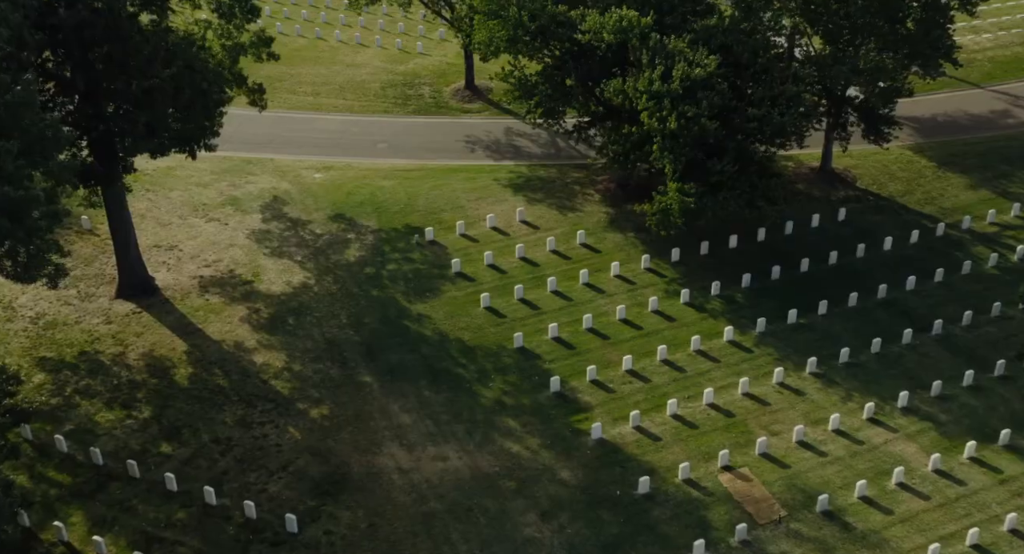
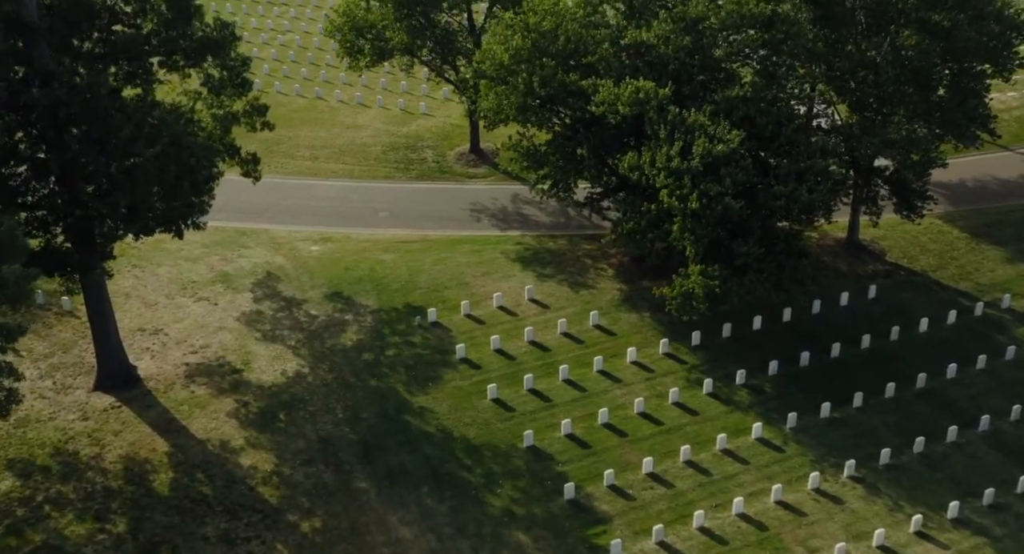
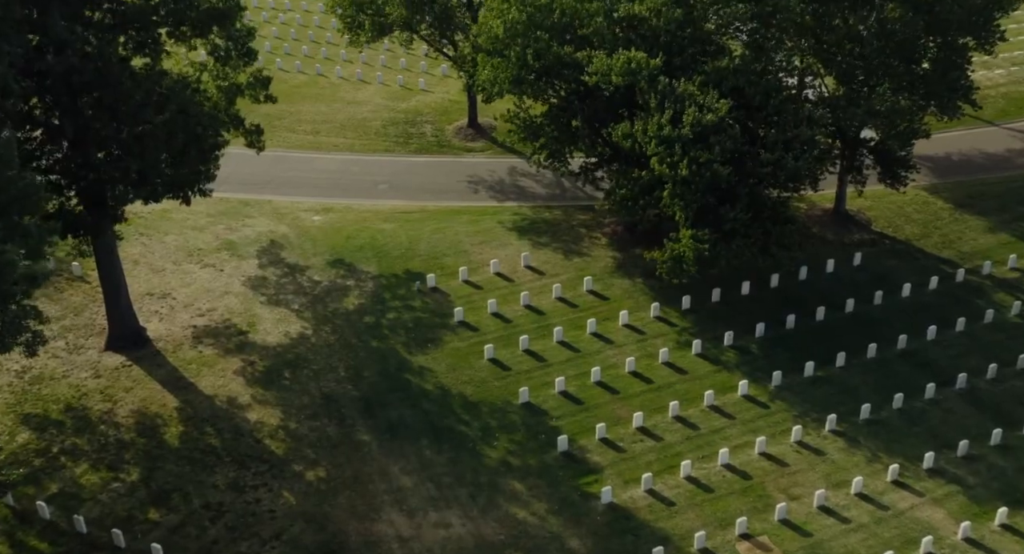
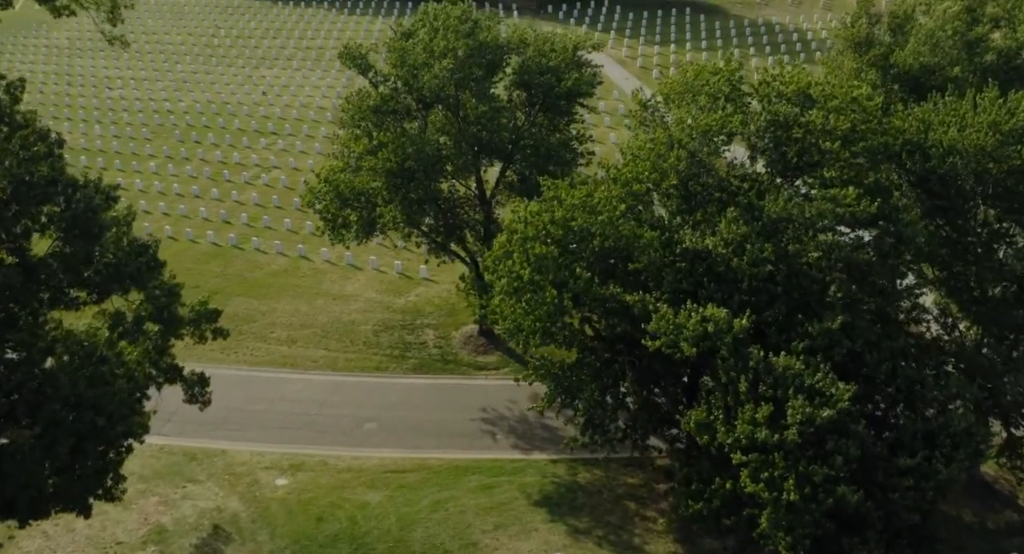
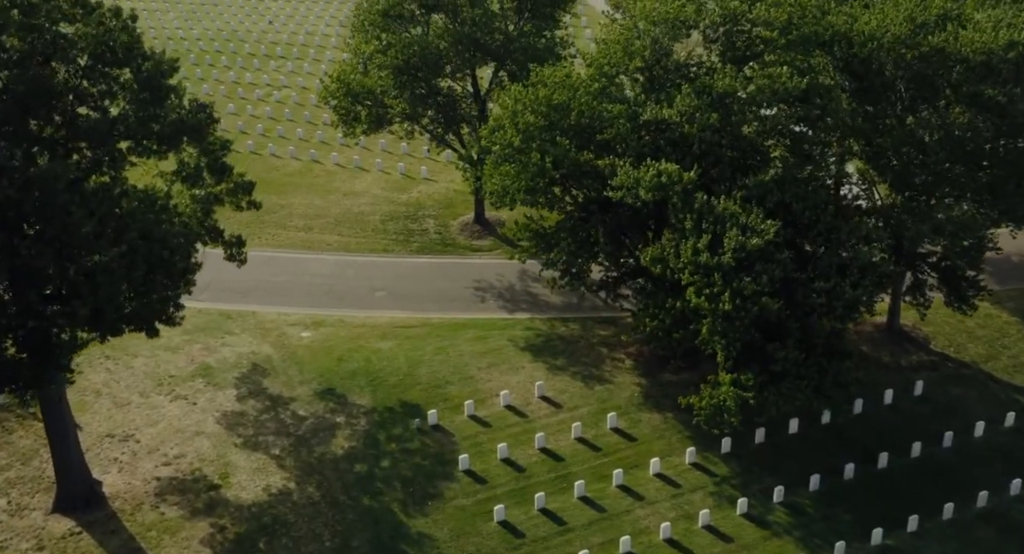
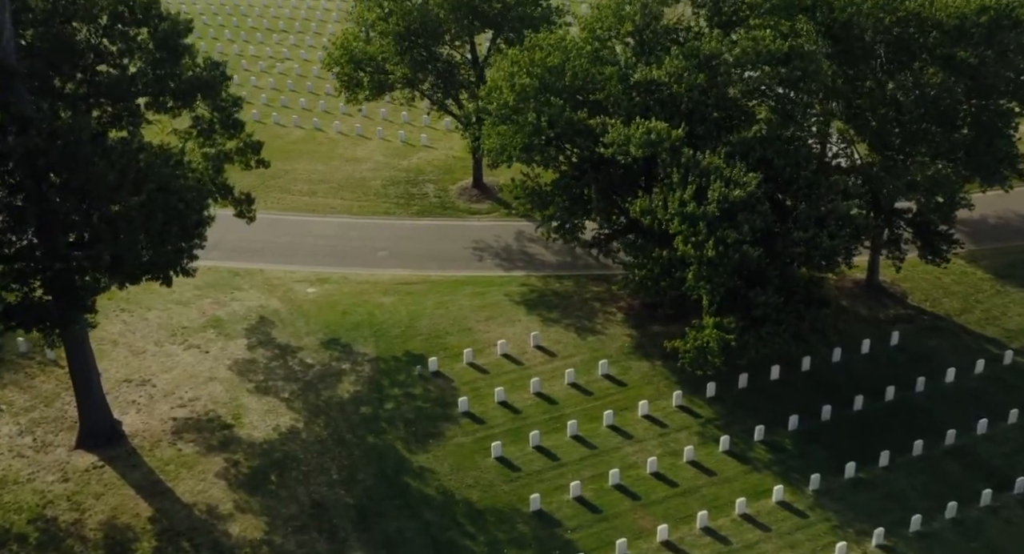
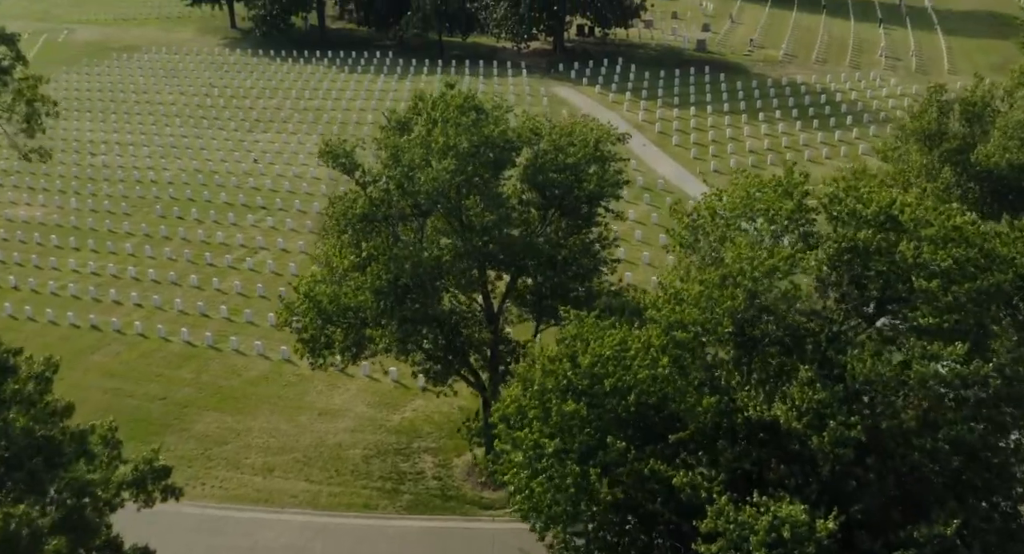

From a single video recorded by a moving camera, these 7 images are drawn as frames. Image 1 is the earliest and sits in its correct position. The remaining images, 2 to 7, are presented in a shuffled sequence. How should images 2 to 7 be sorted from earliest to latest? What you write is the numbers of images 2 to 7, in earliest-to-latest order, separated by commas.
3, 2, 6, 5, 4, 7
